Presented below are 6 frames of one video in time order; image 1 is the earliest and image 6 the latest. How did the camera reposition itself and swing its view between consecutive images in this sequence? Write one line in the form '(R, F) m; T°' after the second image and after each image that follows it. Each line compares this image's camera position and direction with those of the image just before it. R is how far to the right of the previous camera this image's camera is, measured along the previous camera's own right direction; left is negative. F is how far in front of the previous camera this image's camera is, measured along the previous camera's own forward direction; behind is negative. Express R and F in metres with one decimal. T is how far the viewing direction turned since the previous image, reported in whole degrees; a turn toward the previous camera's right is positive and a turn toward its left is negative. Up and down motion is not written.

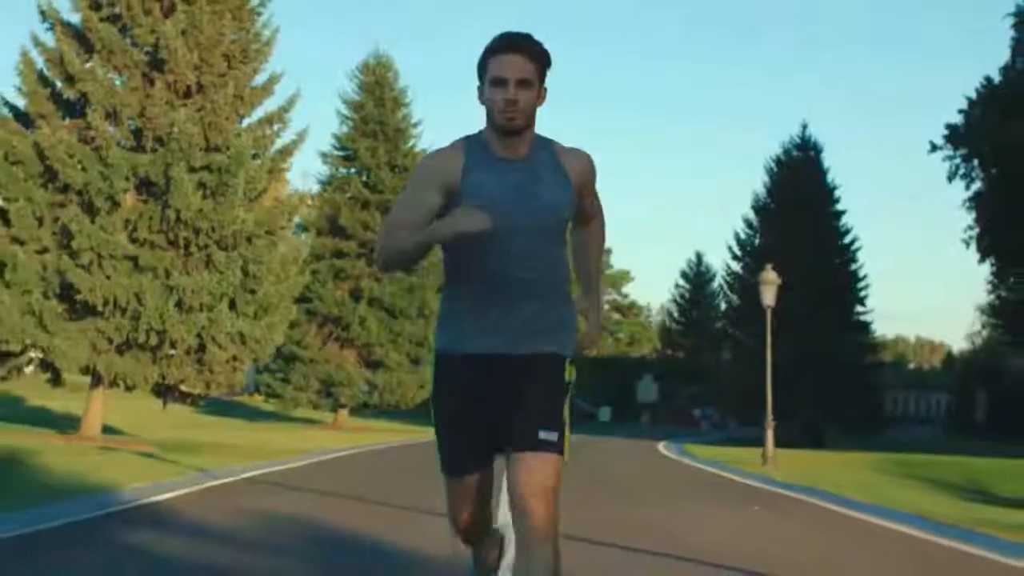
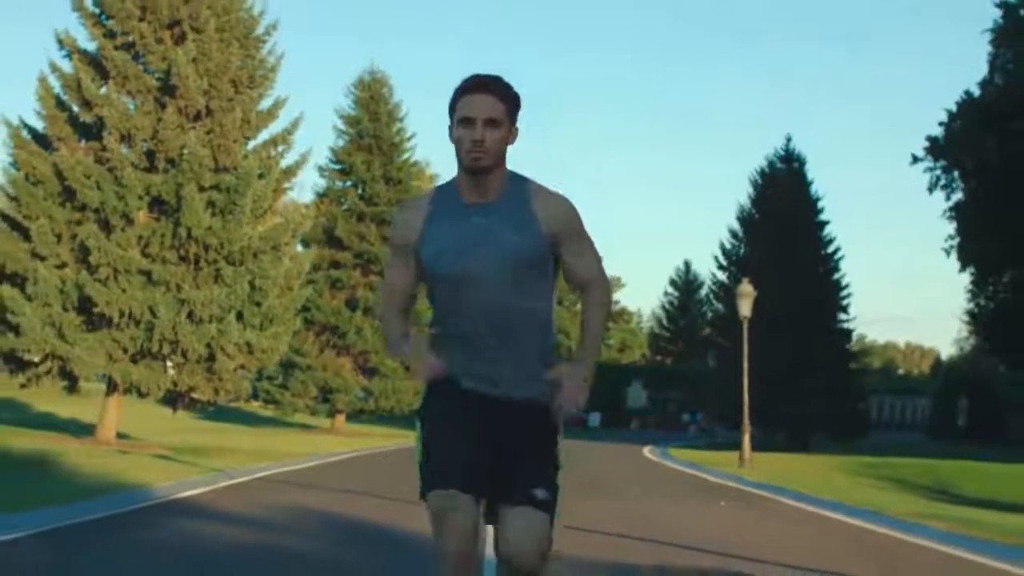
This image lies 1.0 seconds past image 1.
(0.0, -1.5) m; 0°
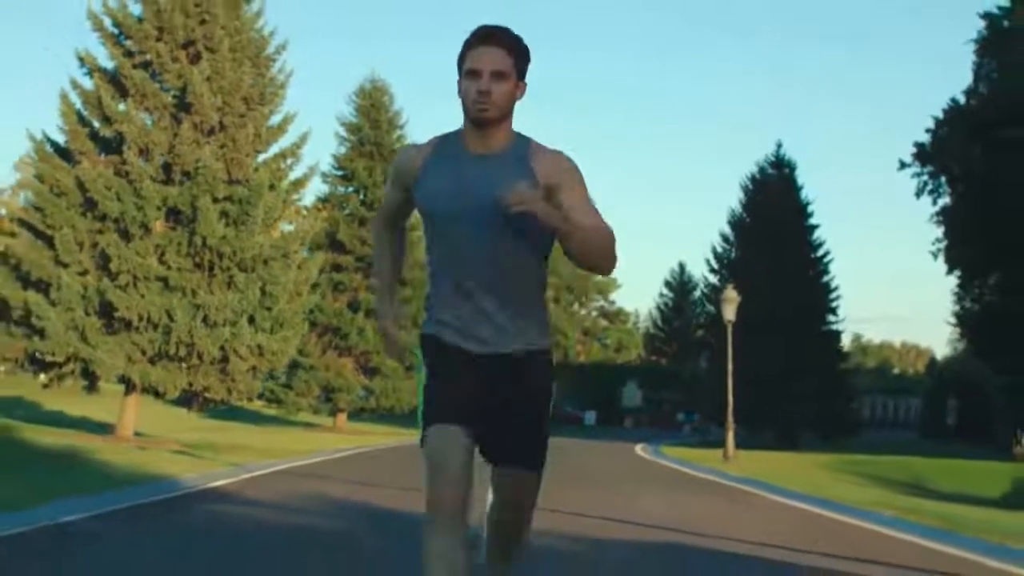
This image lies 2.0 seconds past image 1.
(0.0, -1.6) m; 0°
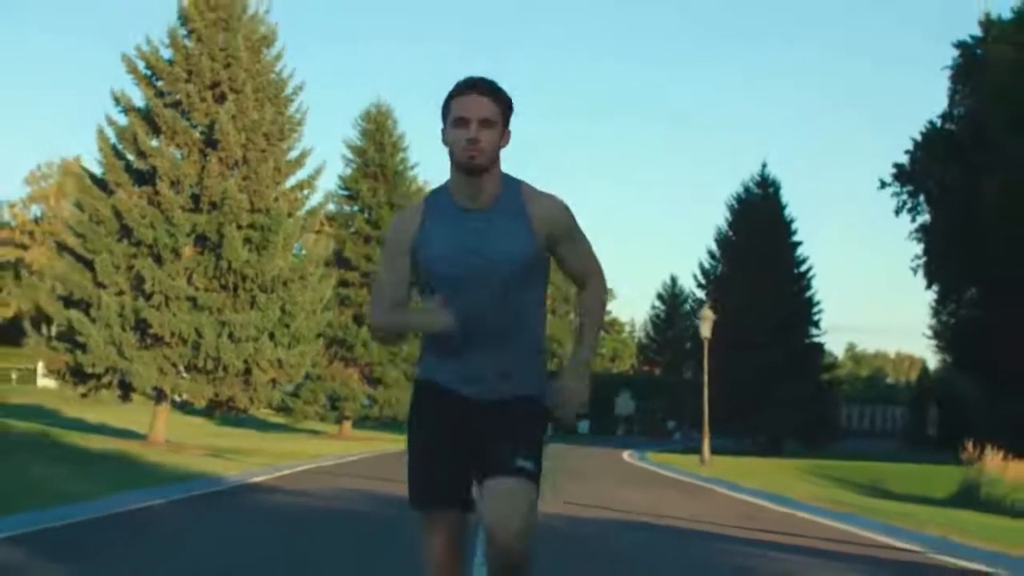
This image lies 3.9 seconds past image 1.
(0.0, -2.9) m; 0°
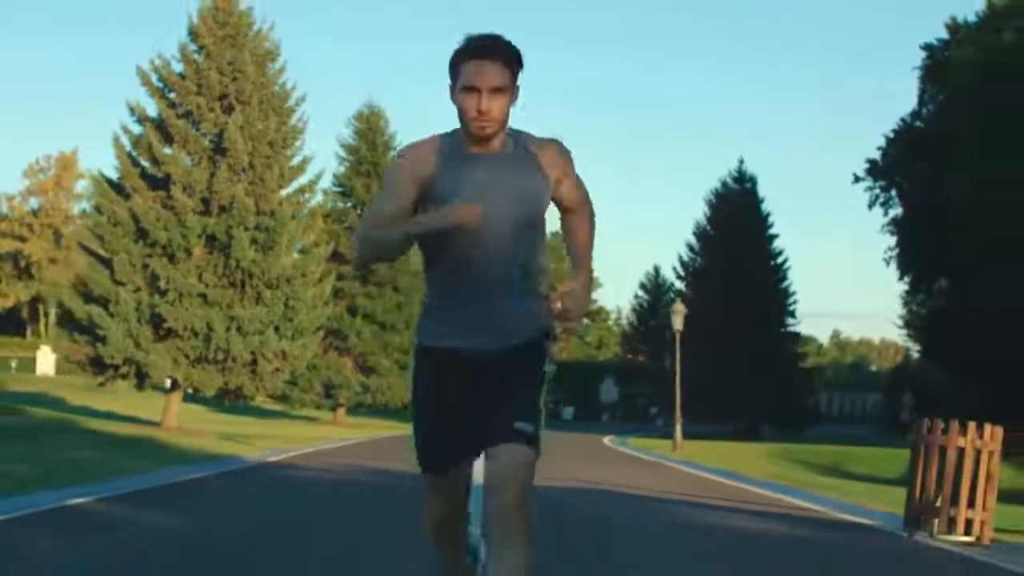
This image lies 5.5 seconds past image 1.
(0.0, -2.6) m; 0°
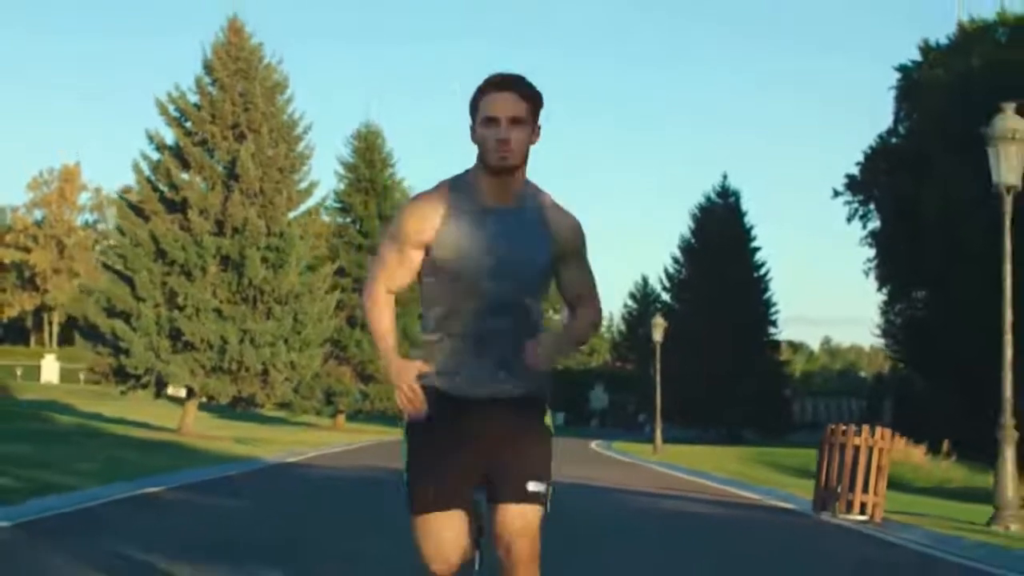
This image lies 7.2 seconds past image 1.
(0.0, -2.7) m; 0°
